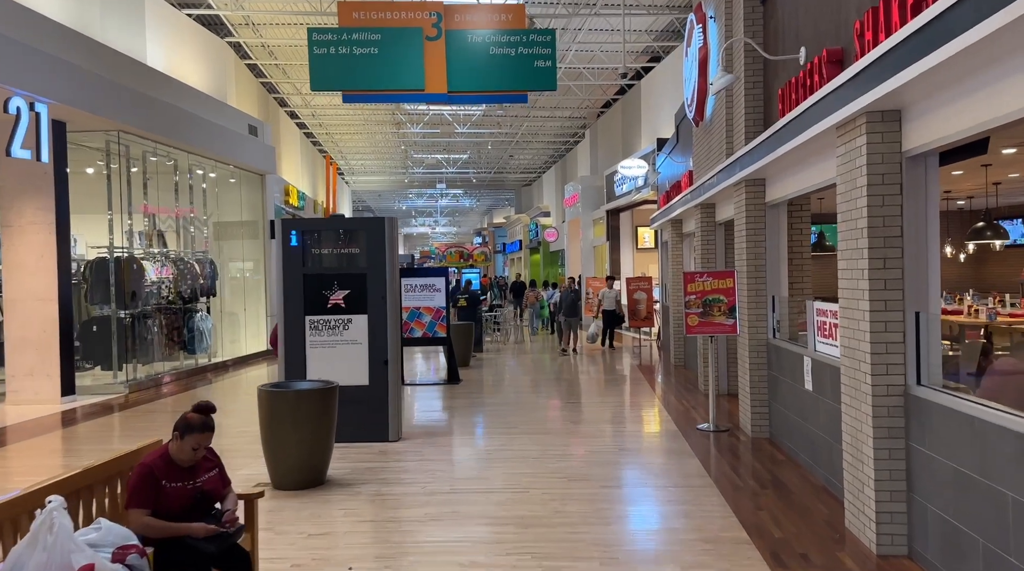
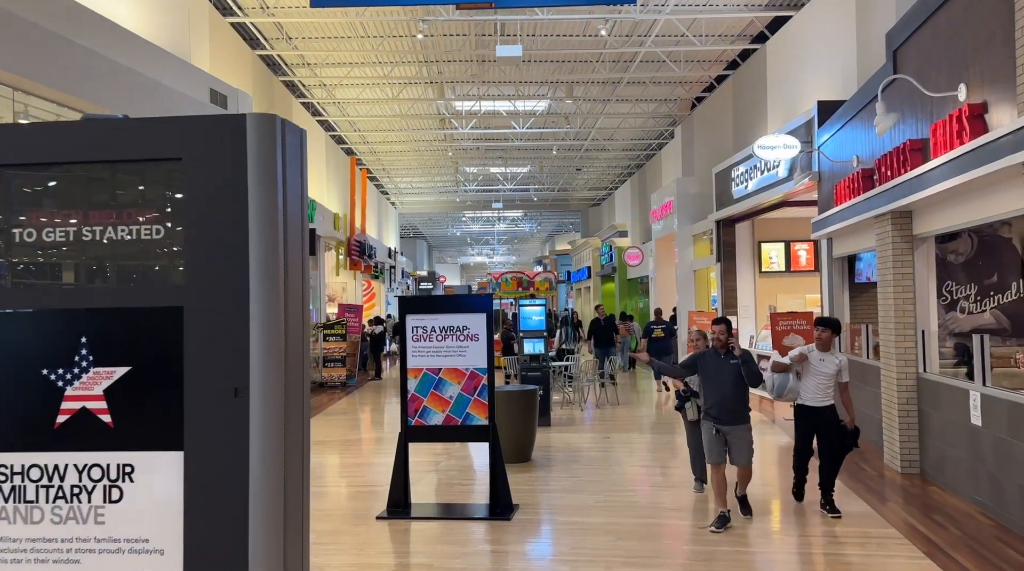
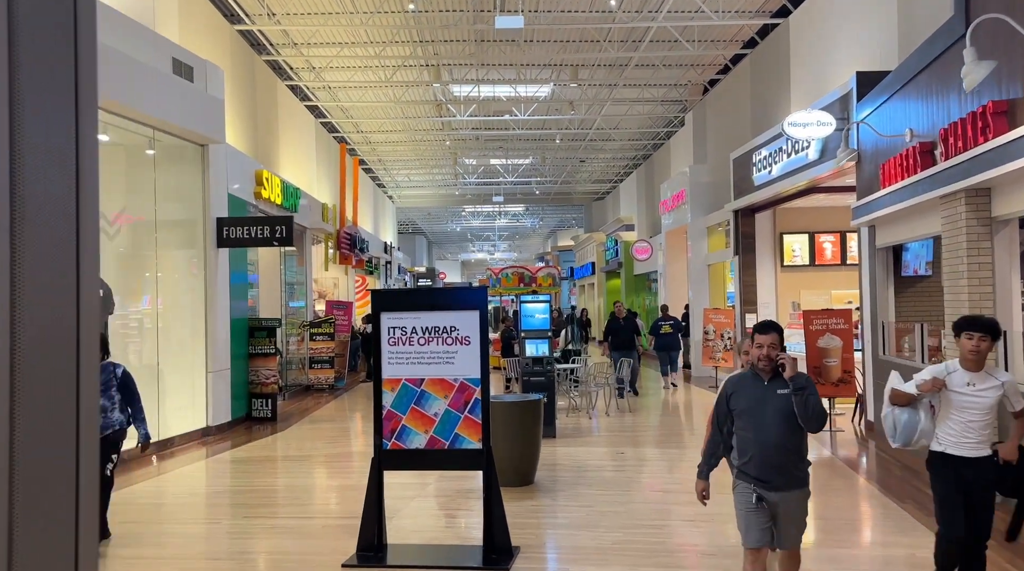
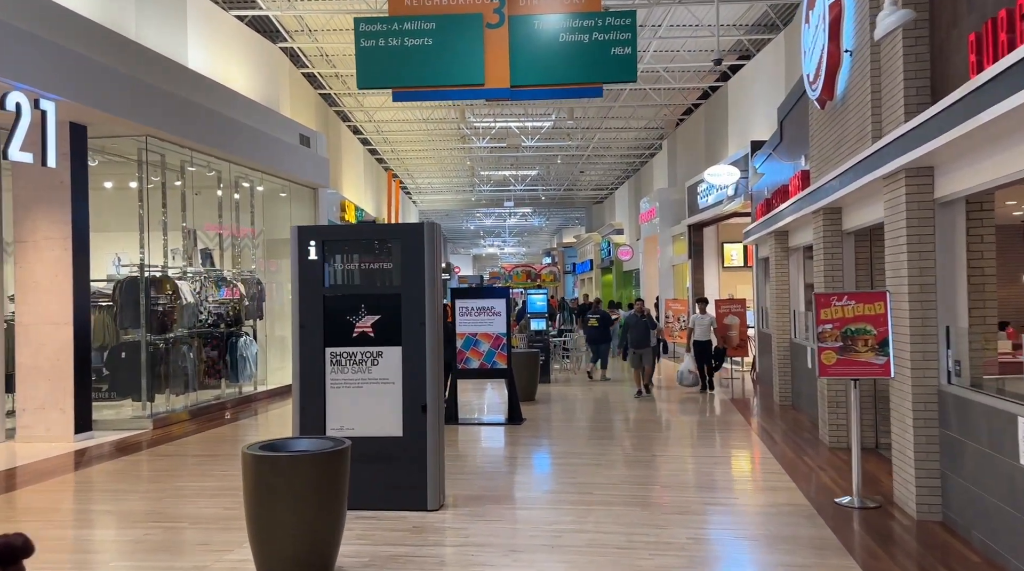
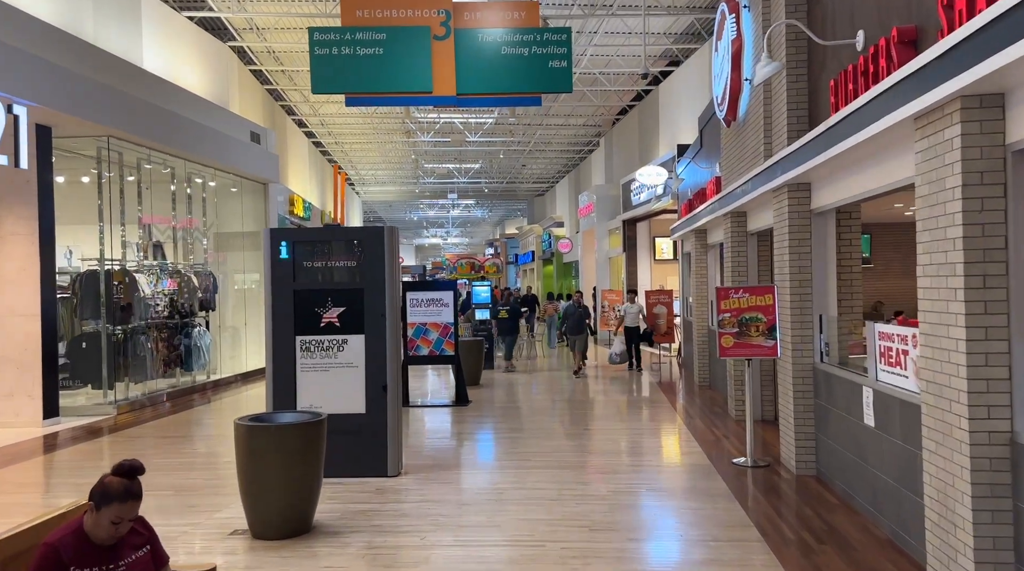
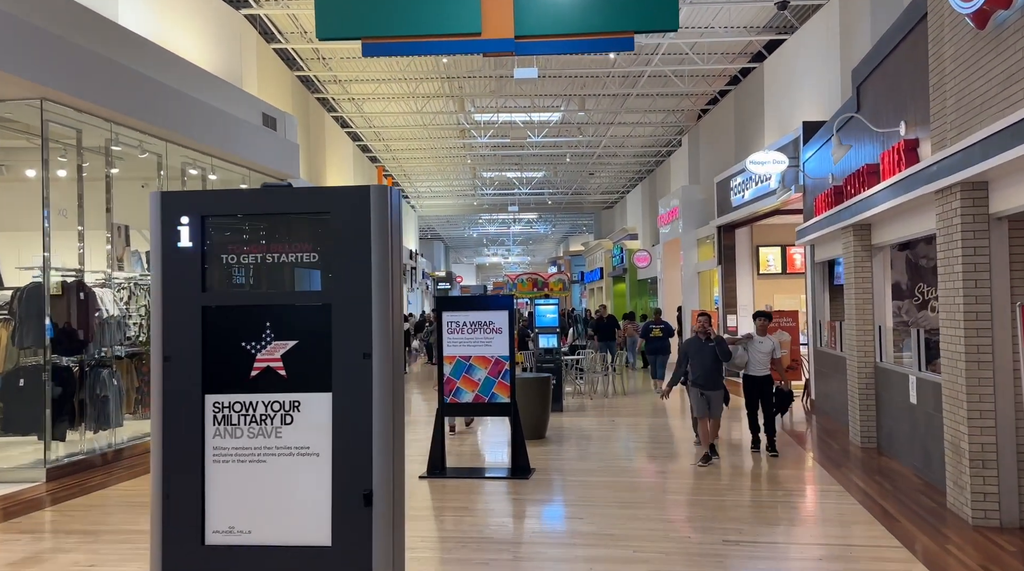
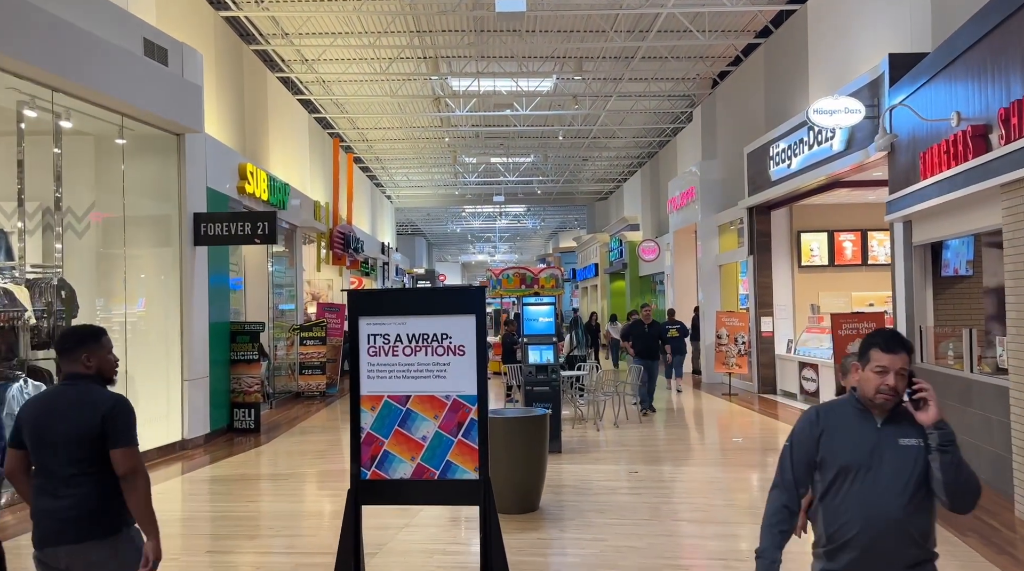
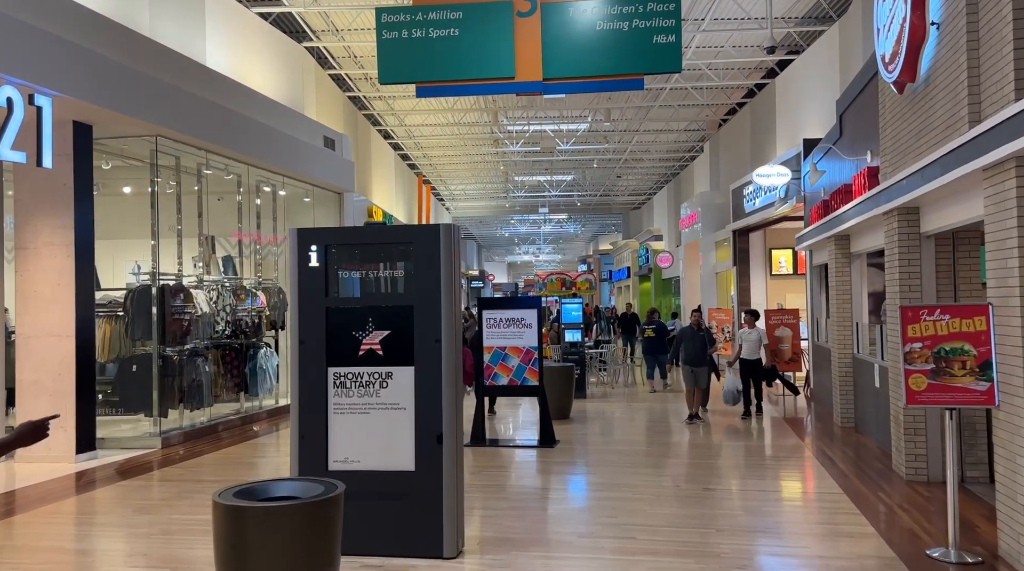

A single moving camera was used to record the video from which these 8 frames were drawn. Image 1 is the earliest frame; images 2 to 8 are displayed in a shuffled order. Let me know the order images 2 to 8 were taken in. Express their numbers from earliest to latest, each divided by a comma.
5, 4, 8, 6, 2, 3, 7
